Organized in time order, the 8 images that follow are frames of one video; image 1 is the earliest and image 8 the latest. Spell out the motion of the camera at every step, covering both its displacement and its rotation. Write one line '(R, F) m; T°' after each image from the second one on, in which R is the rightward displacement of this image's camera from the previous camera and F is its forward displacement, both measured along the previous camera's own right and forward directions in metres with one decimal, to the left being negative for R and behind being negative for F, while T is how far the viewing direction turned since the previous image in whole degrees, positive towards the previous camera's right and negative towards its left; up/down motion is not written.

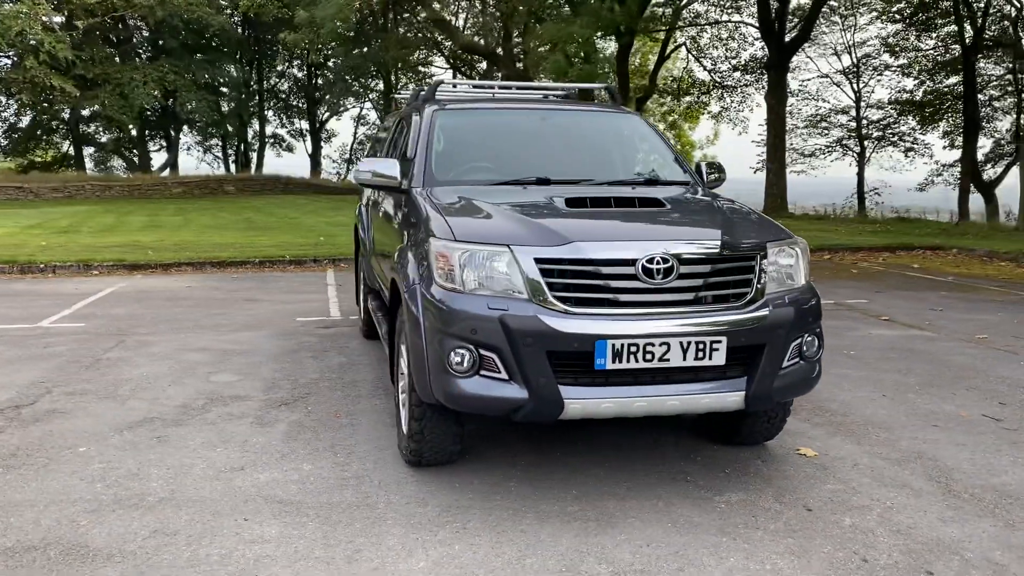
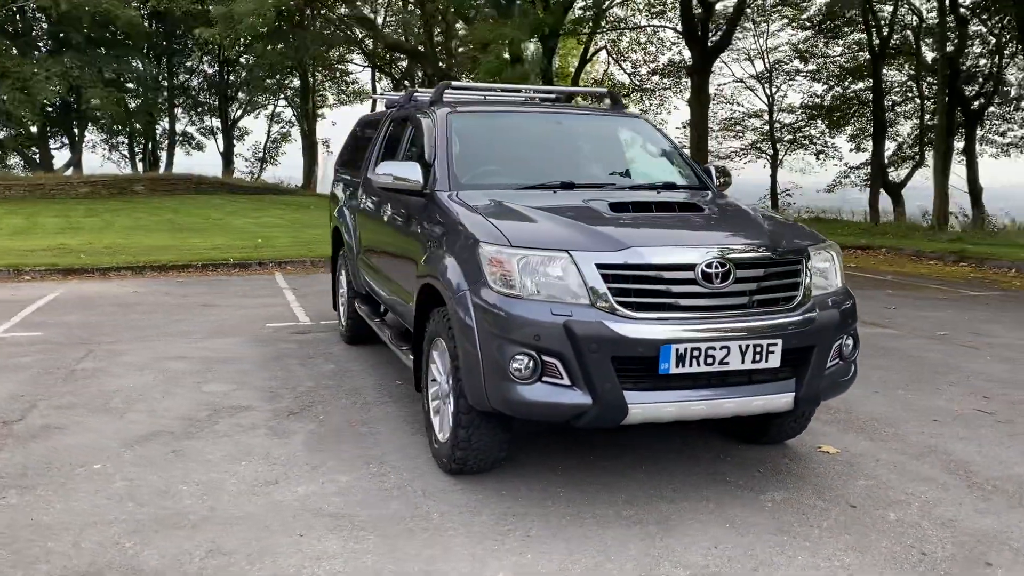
(-0.6, 0.0) m; +6°
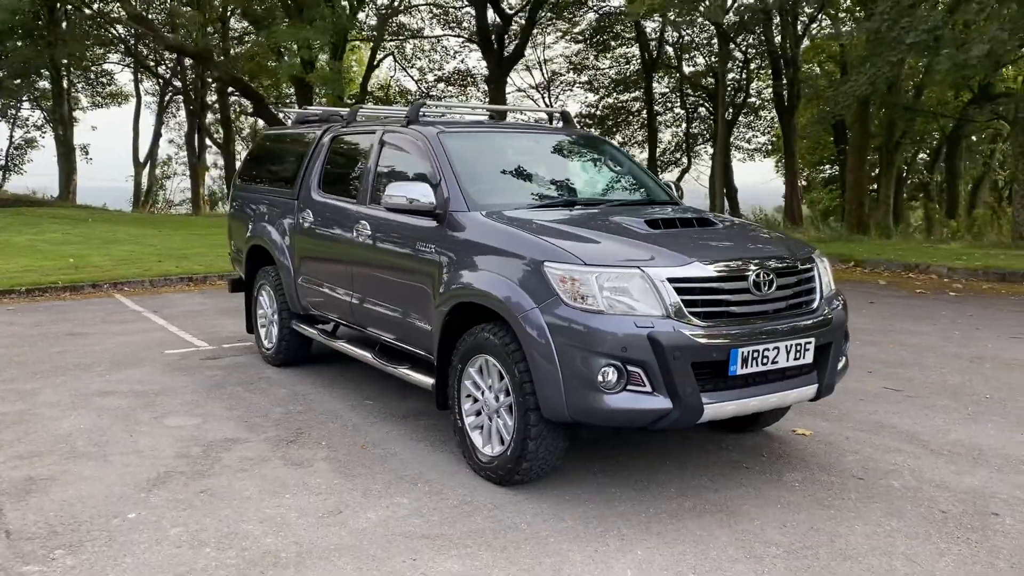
(-1.2, 0.0) m; +15°
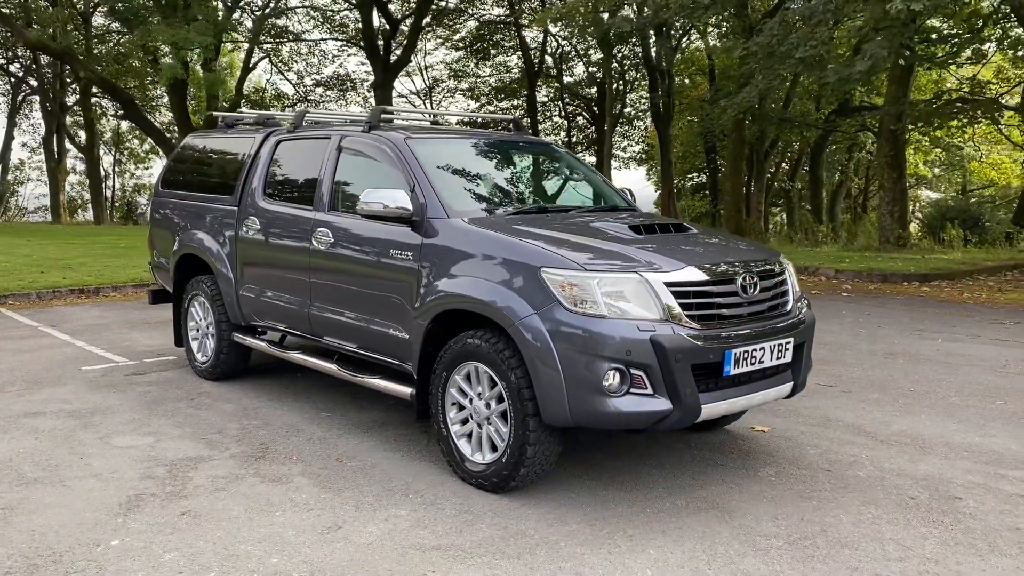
(-0.5, 0.0) m; +8°
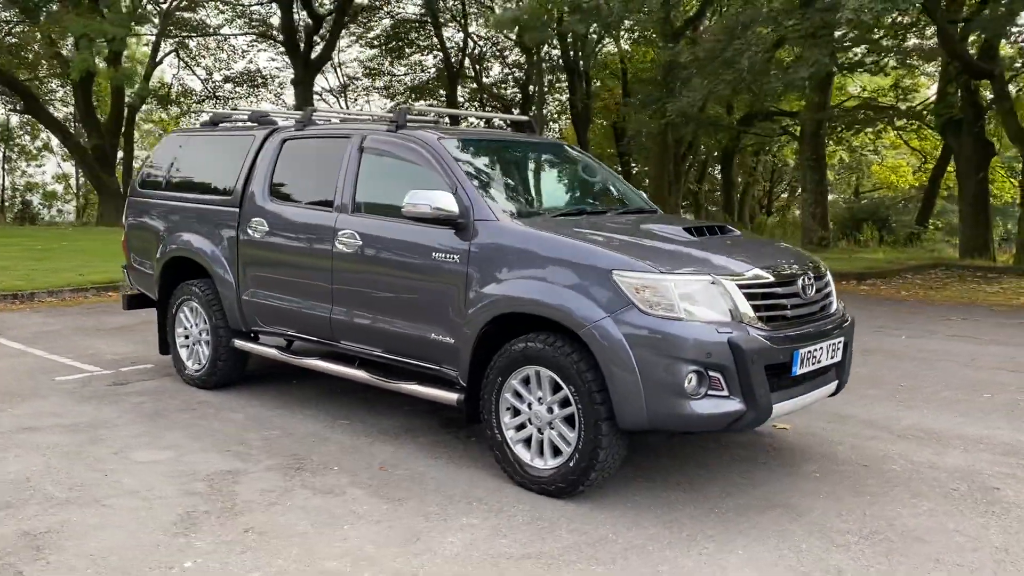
(-0.7, +0.1) m; +6°
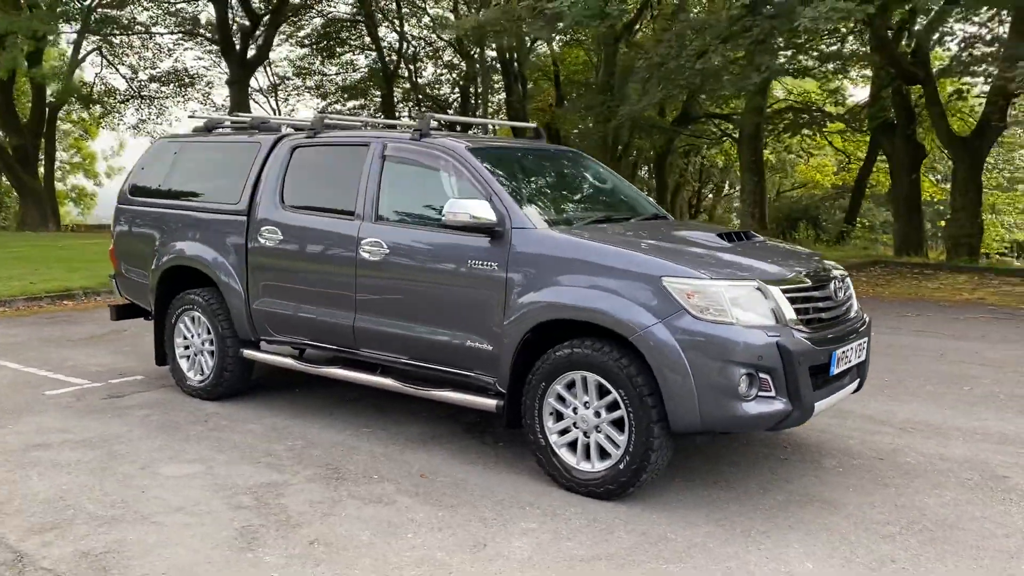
(-0.6, 0.0) m; +5°
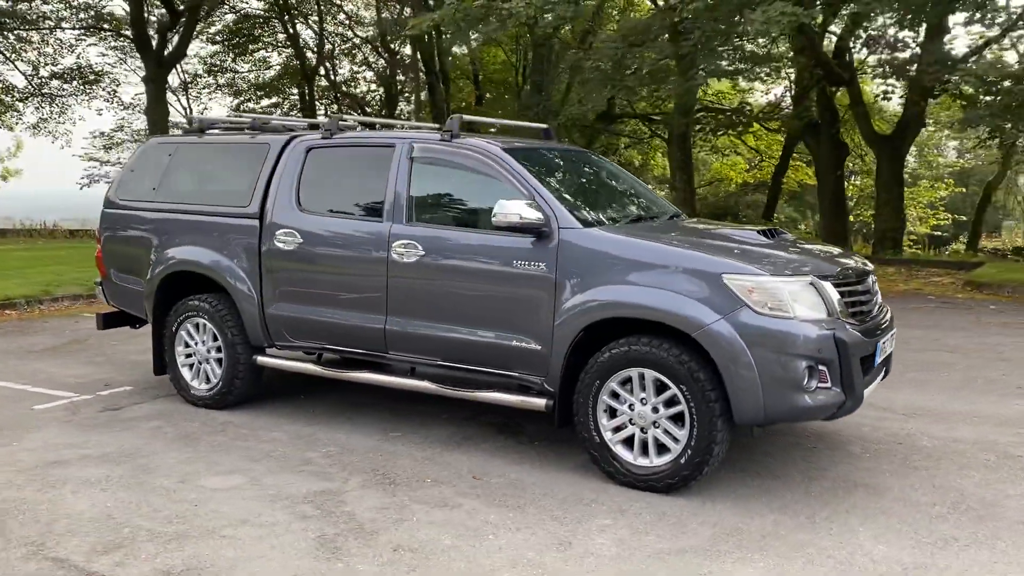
(-0.7, 0.0) m; +6°
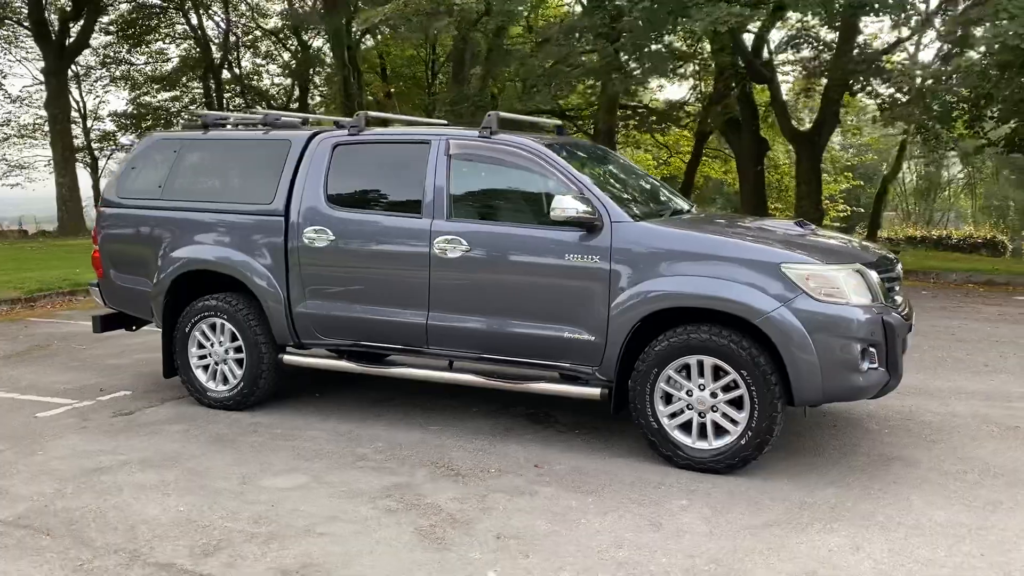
(-0.8, -0.1) m; +7°
